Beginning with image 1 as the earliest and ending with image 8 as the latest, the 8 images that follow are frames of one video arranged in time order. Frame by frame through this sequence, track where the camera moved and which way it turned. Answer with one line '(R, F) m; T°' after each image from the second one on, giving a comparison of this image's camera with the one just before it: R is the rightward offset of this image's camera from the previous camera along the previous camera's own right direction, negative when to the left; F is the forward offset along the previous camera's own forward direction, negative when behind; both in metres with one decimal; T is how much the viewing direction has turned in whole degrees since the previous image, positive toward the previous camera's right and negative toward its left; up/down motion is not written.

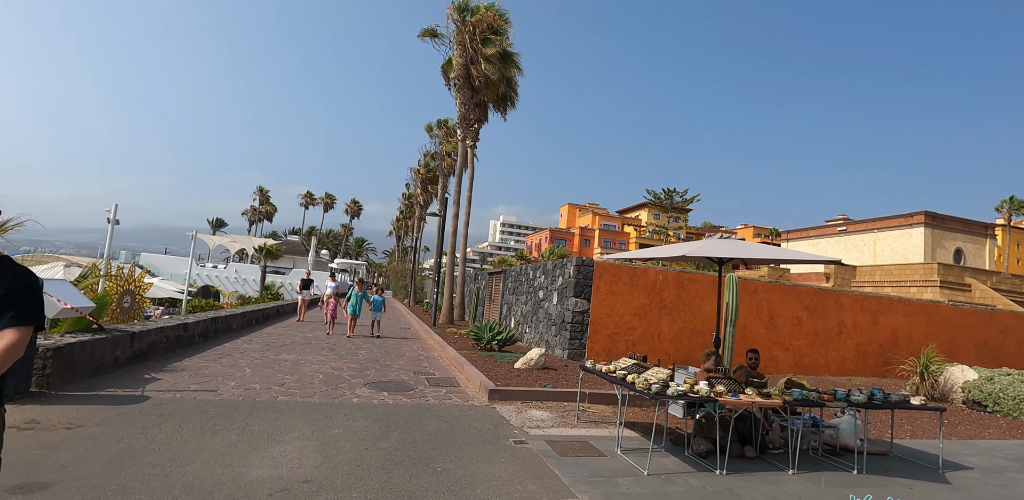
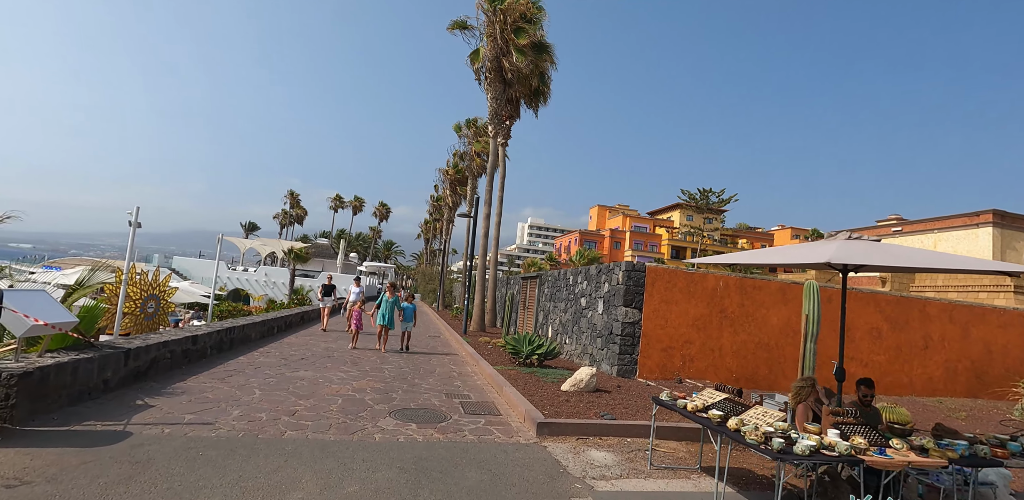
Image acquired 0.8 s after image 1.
(-0.3, +1.2) m; -3°
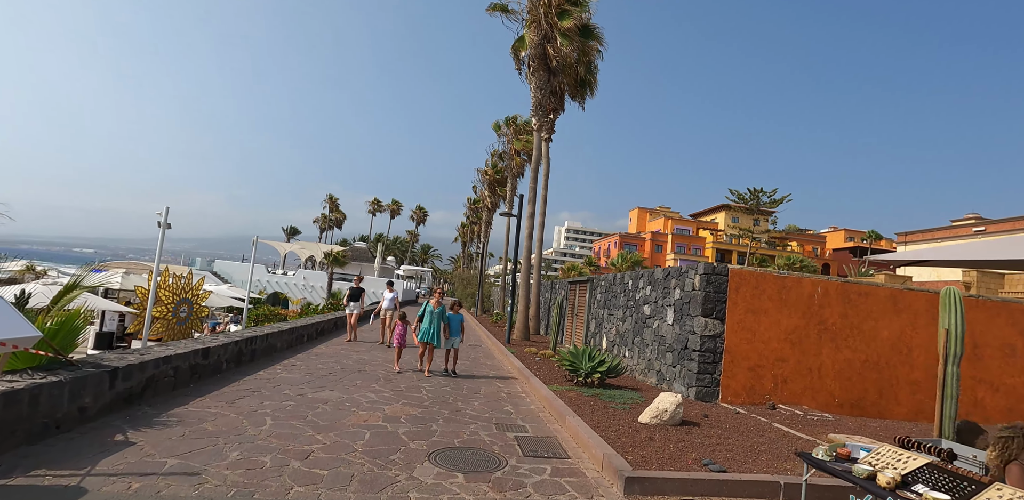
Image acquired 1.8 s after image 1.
(-0.3, +1.4) m; -4°
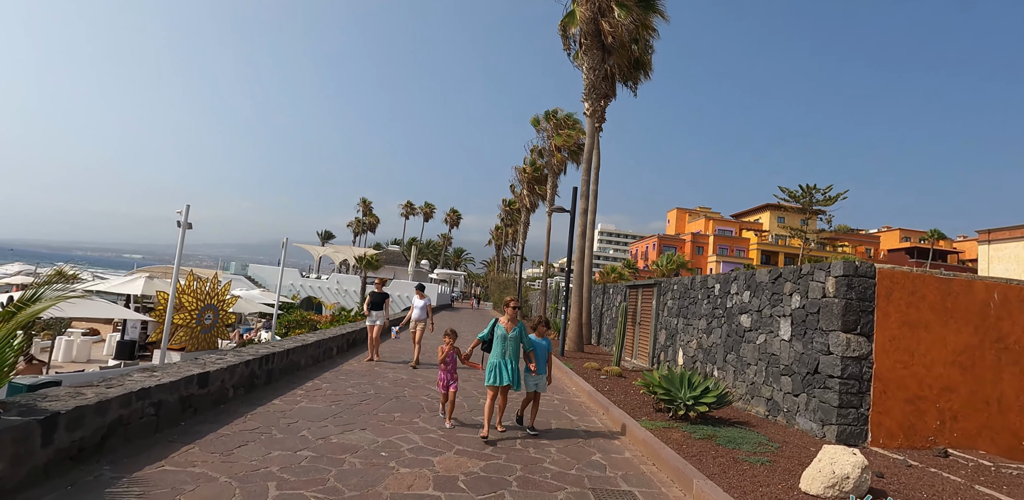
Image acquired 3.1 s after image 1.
(-0.6, +1.8) m; -3°
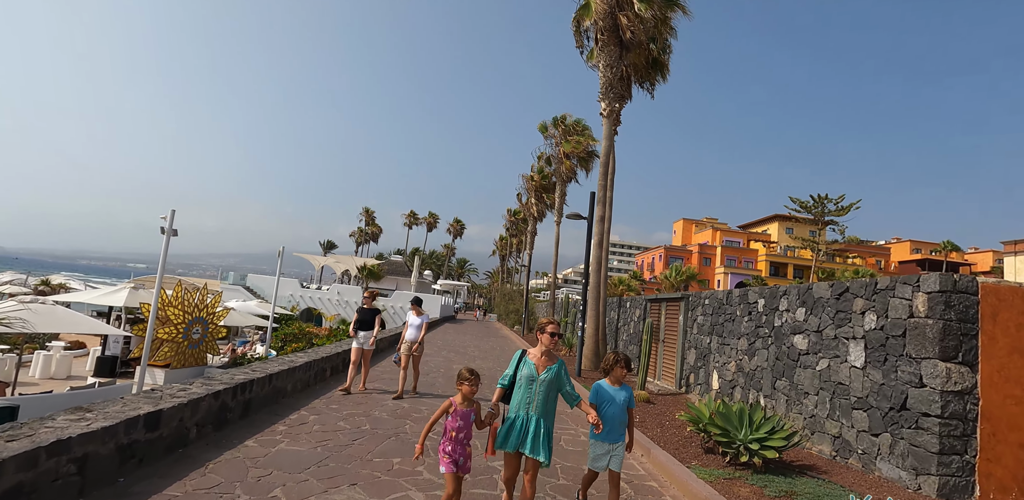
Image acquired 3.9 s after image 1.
(-0.2, +1.1) m; 0°
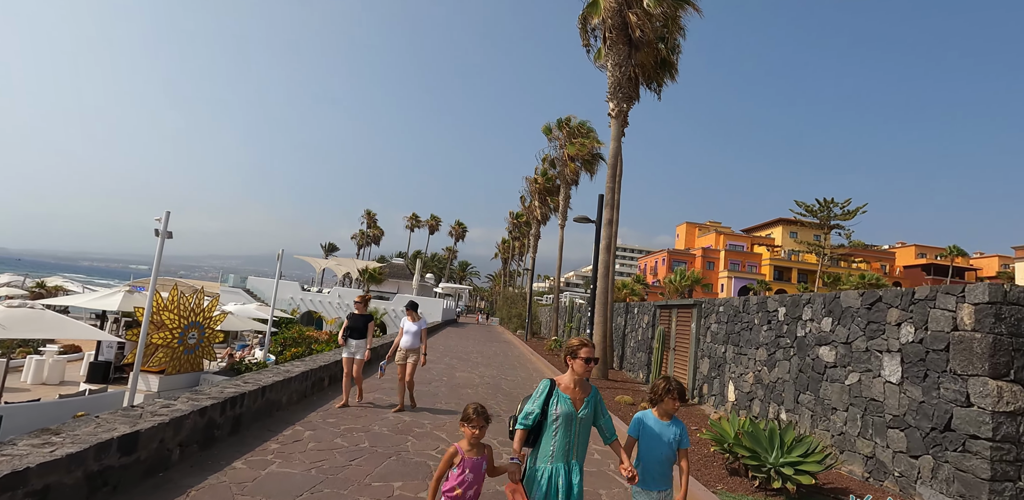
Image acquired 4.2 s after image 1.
(-0.1, +0.4) m; 0°
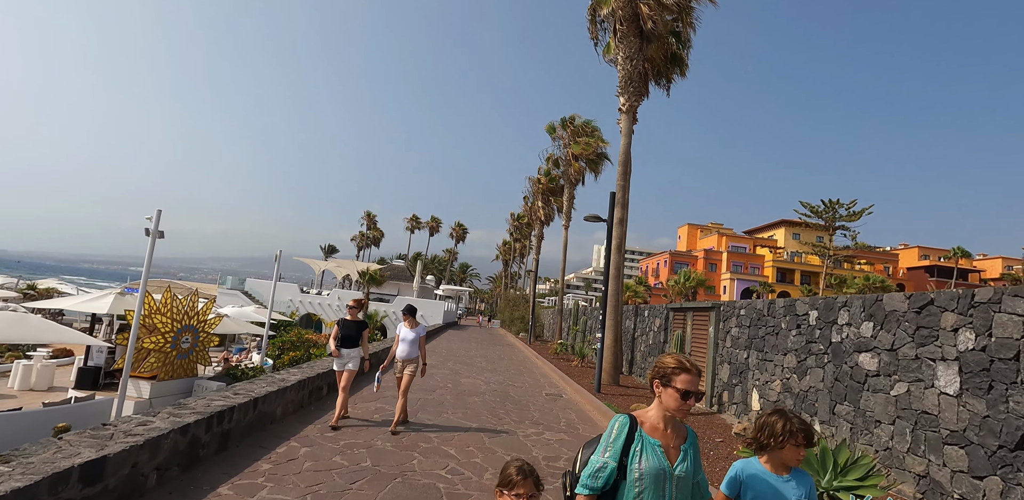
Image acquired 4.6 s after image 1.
(-0.2, +0.6) m; 0°
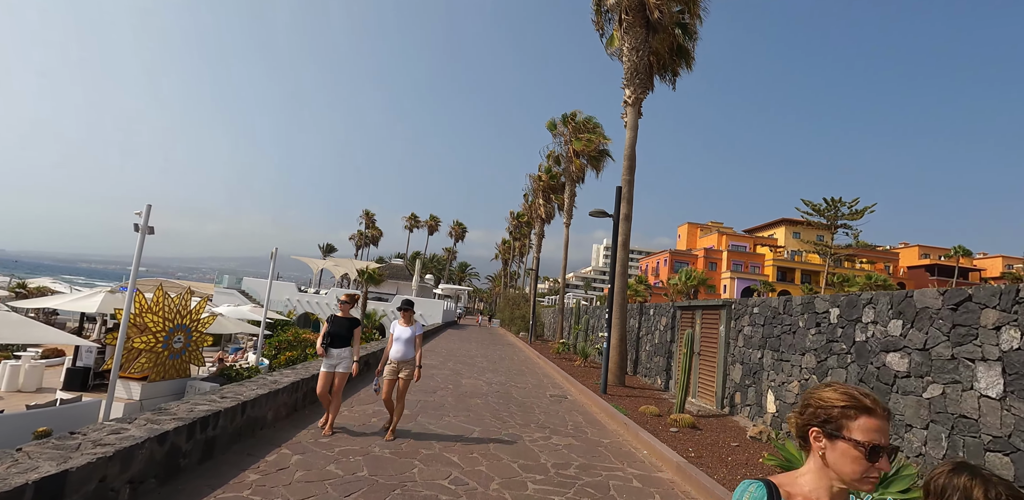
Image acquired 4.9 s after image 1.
(-0.1, +0.4) m; 0°
